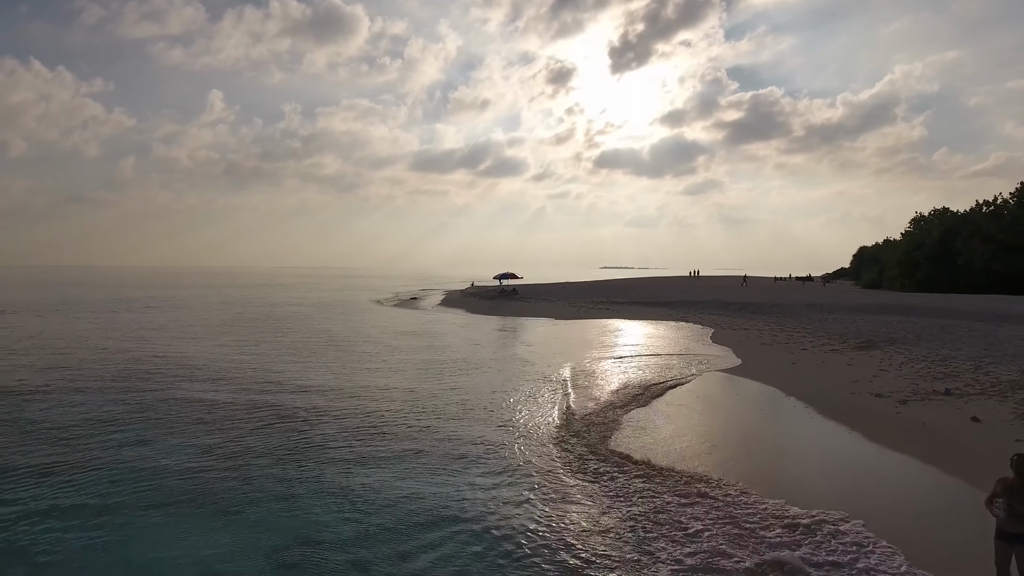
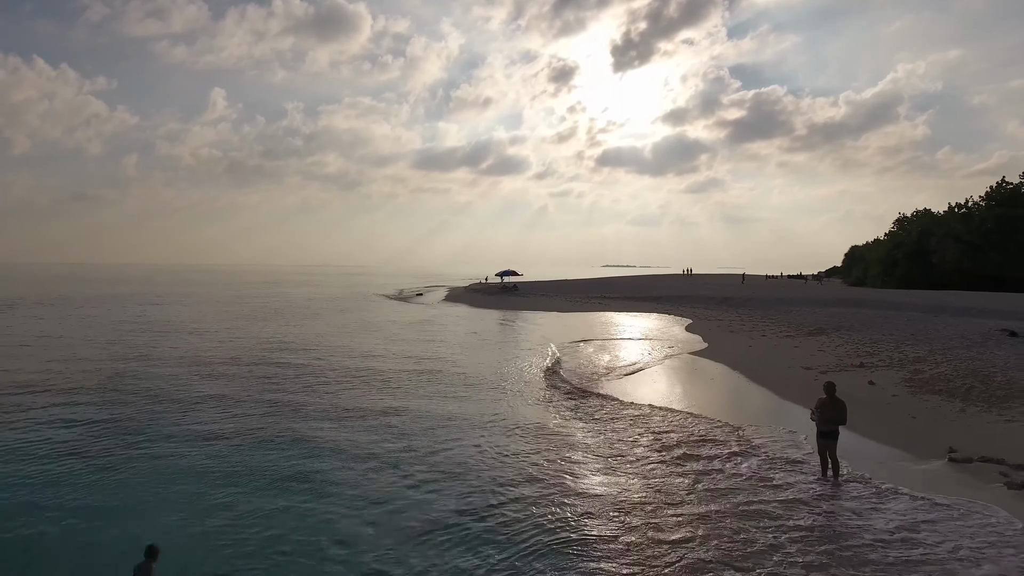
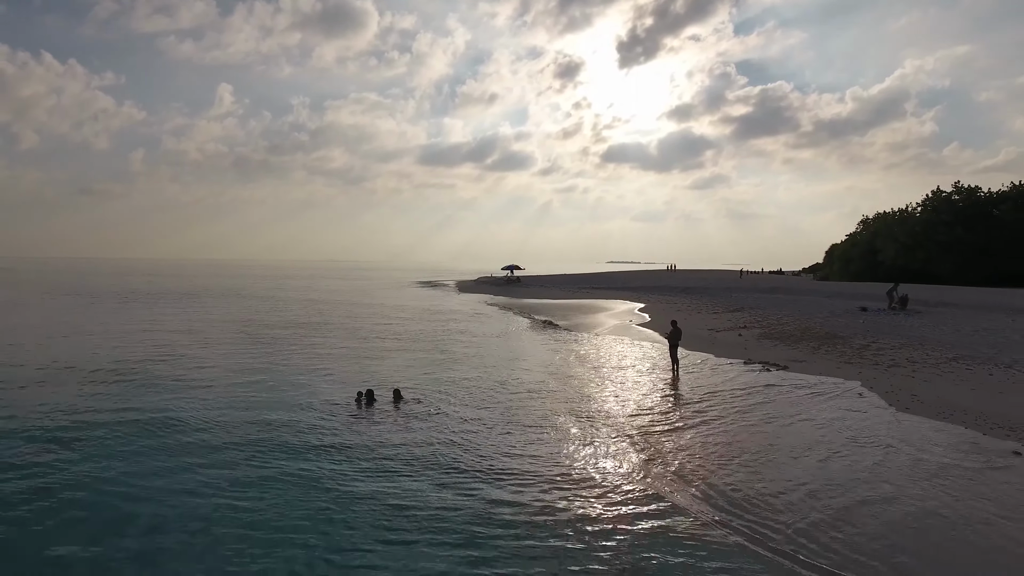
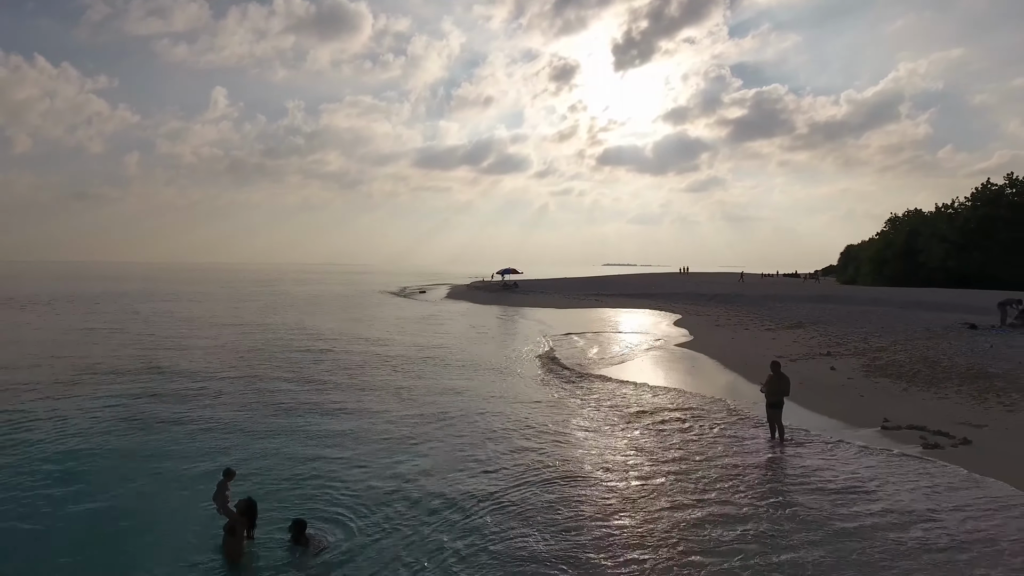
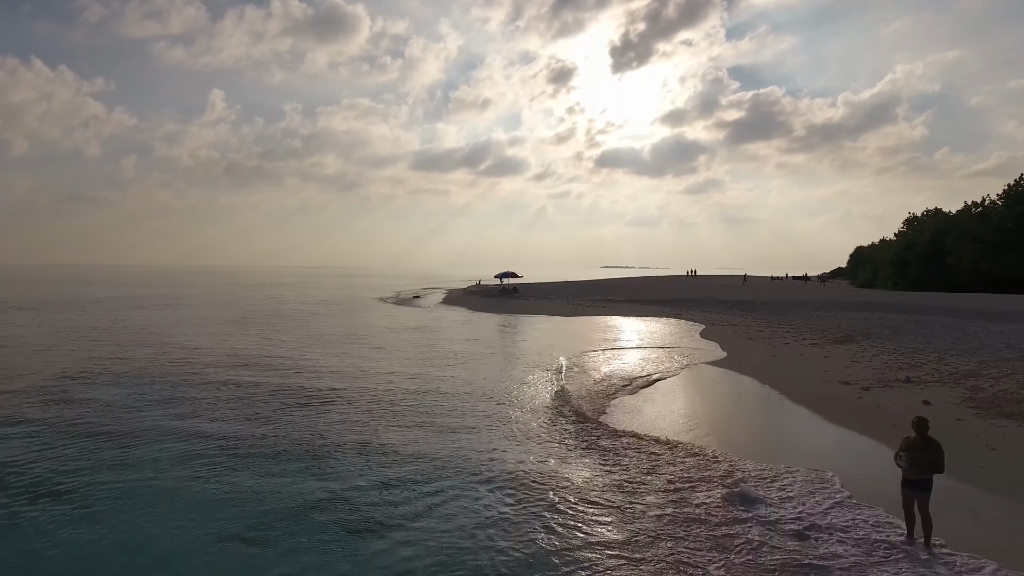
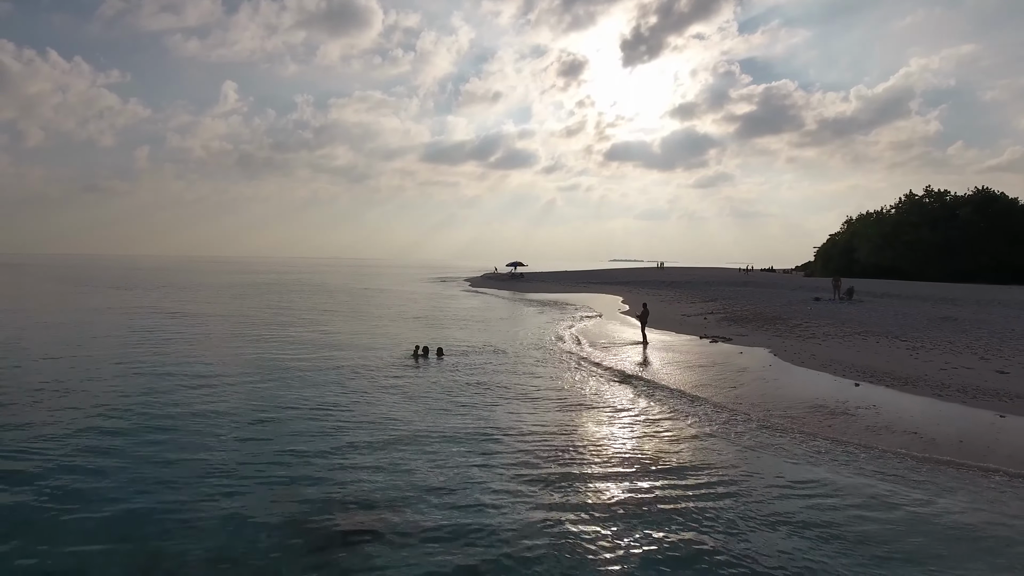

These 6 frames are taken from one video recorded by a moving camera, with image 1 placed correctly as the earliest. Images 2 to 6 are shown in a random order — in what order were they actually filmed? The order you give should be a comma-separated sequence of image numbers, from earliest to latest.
5, 2, 4, 3, 6
